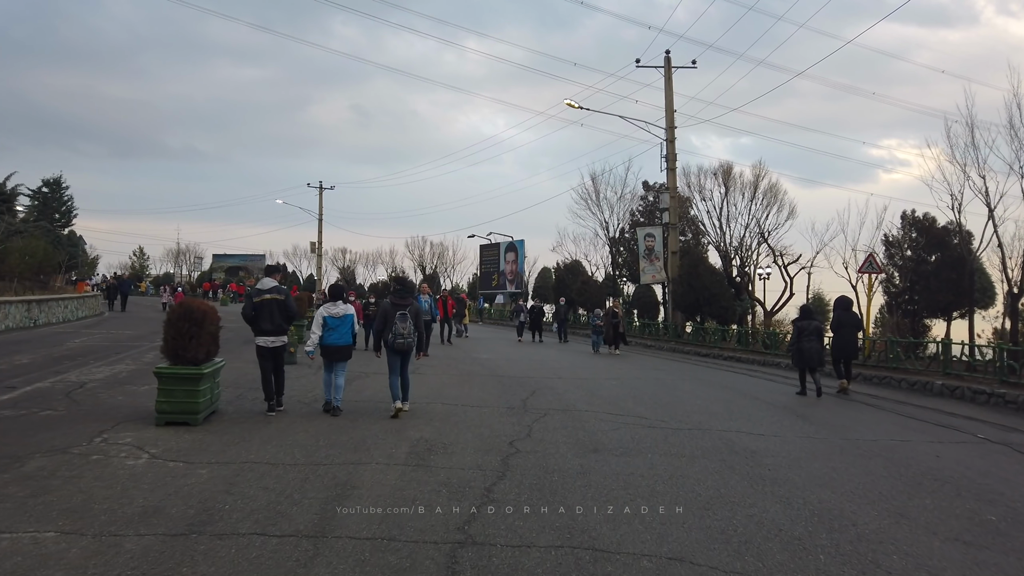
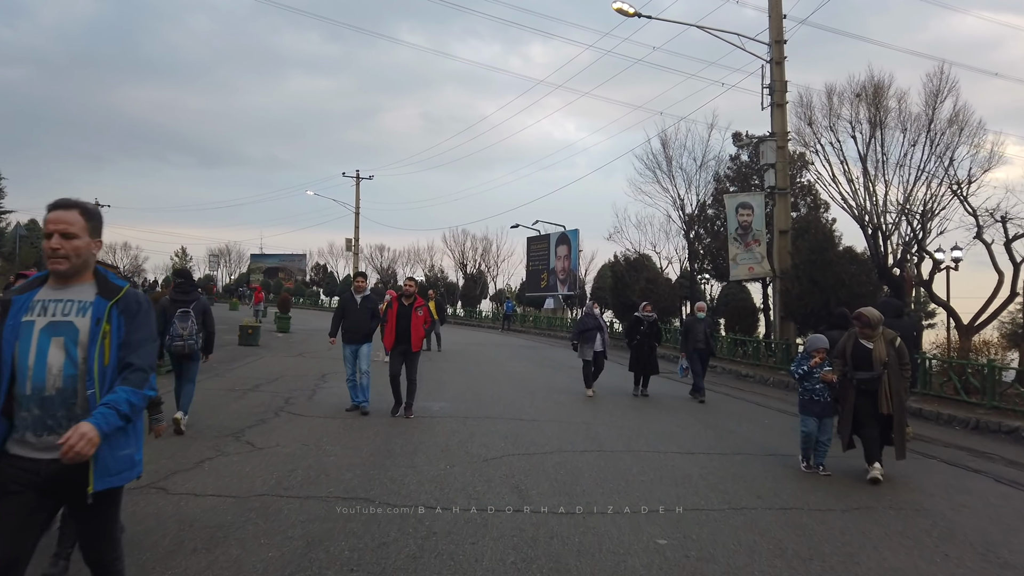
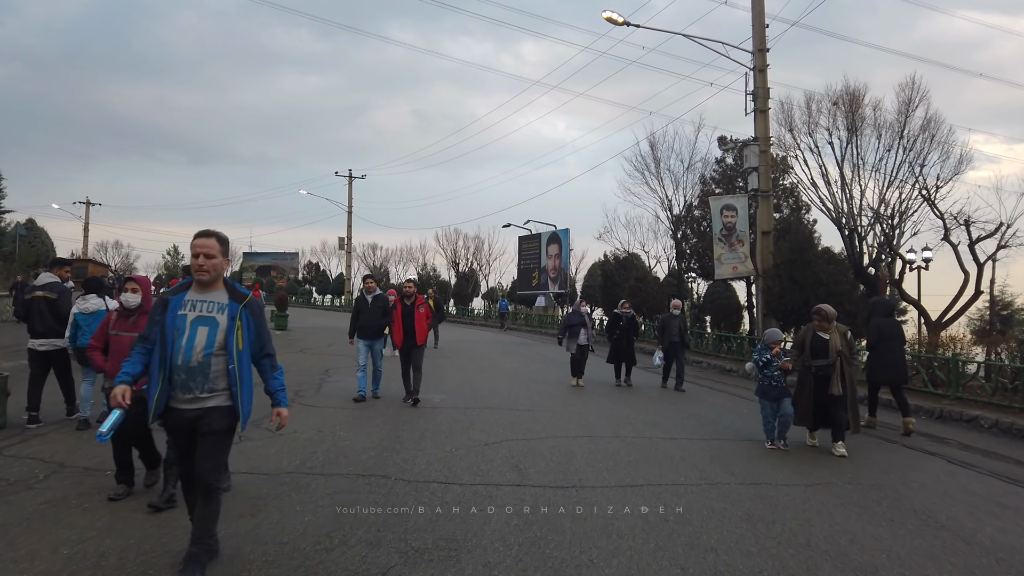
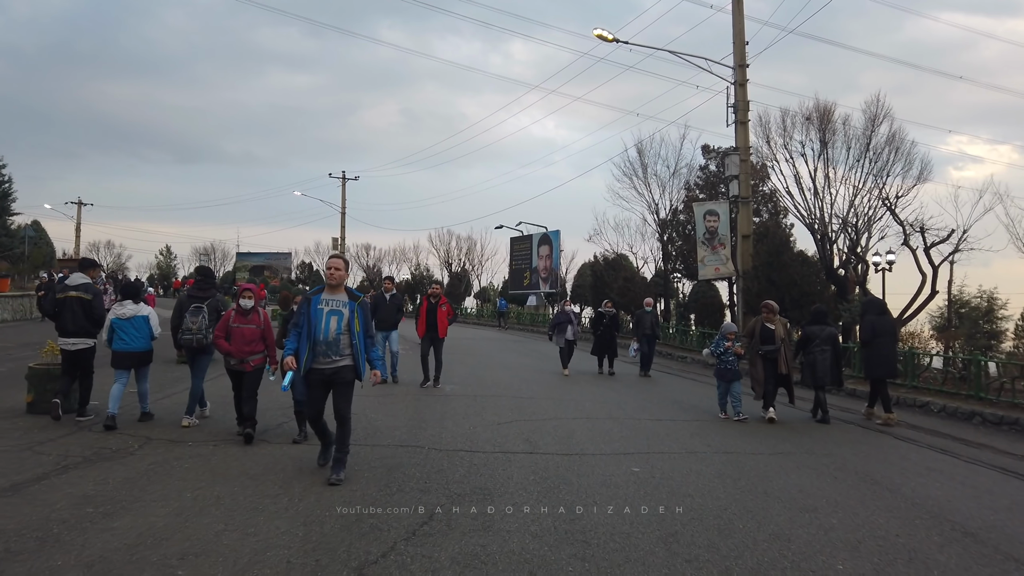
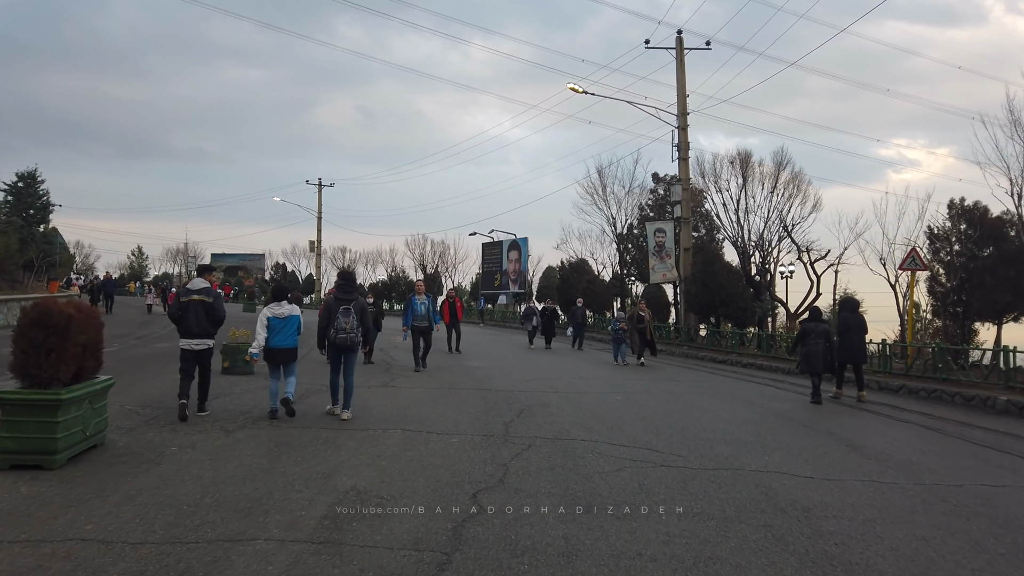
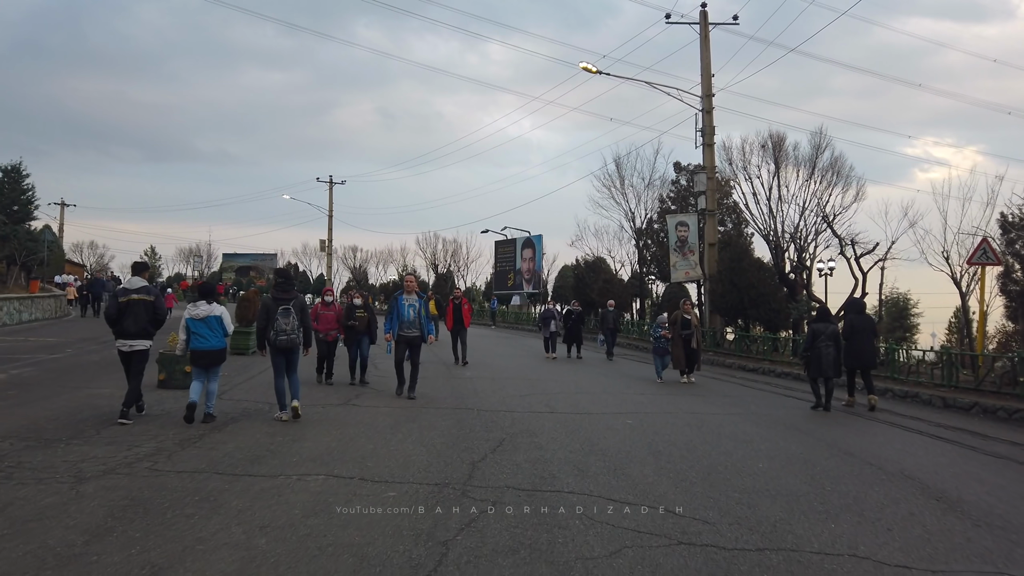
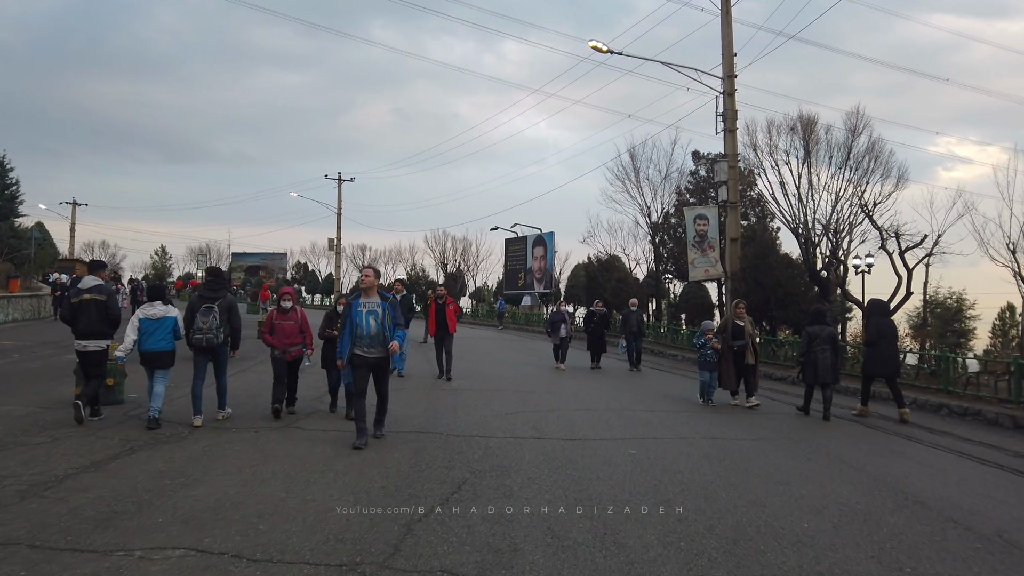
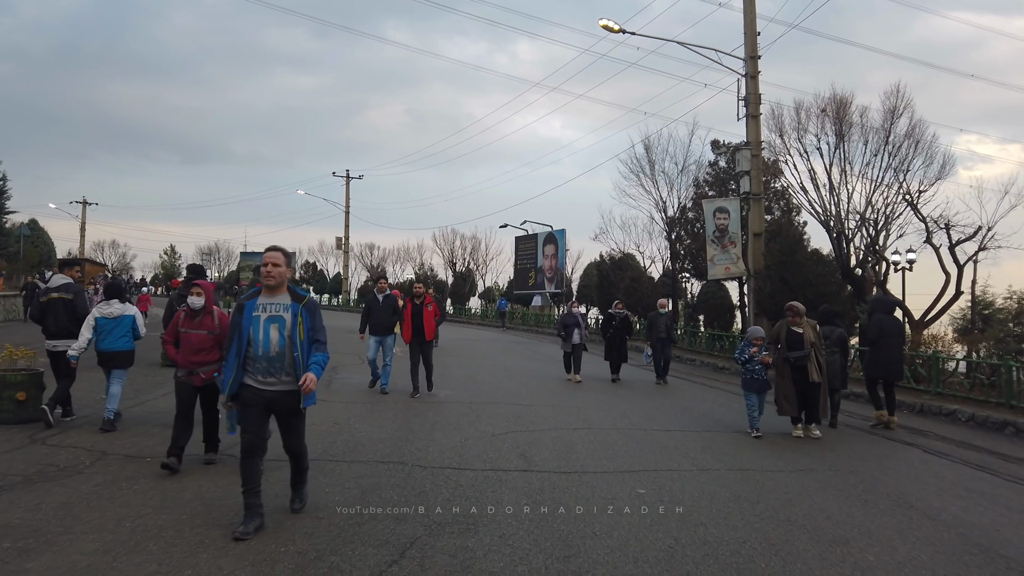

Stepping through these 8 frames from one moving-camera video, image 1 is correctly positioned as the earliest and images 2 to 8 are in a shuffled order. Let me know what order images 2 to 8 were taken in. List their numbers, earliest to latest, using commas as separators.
5, 6, 7, 4, 8, 3, 2
